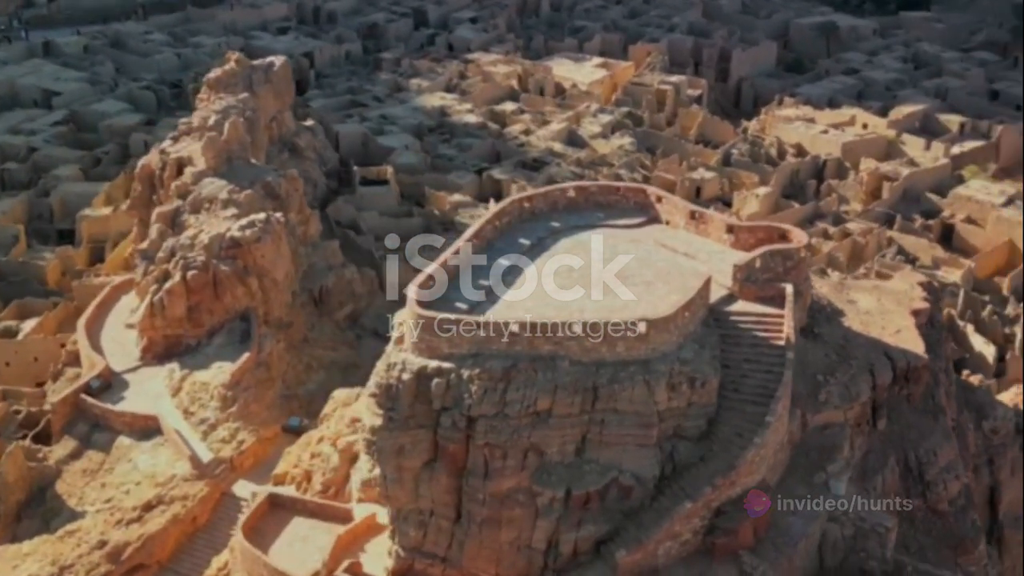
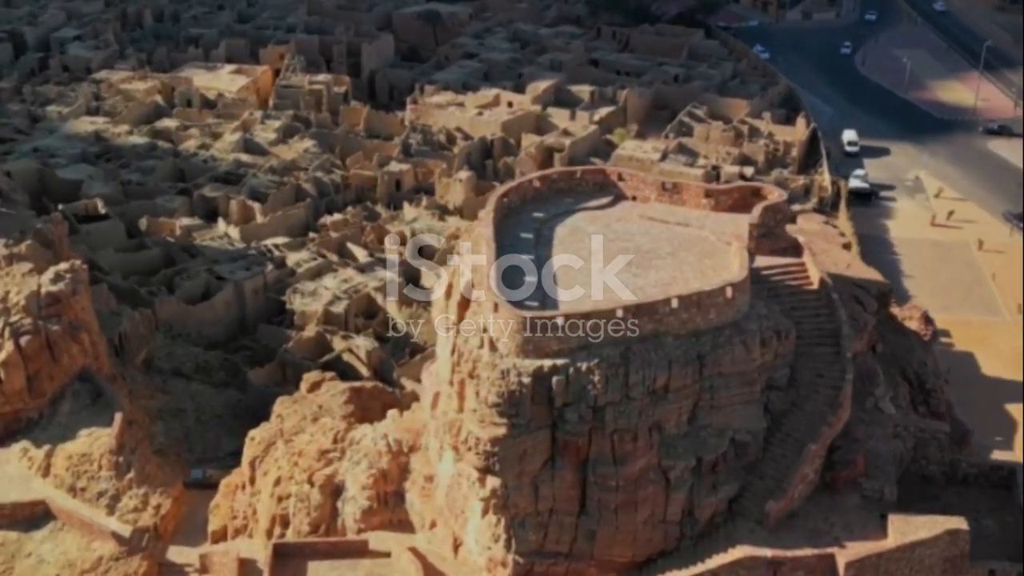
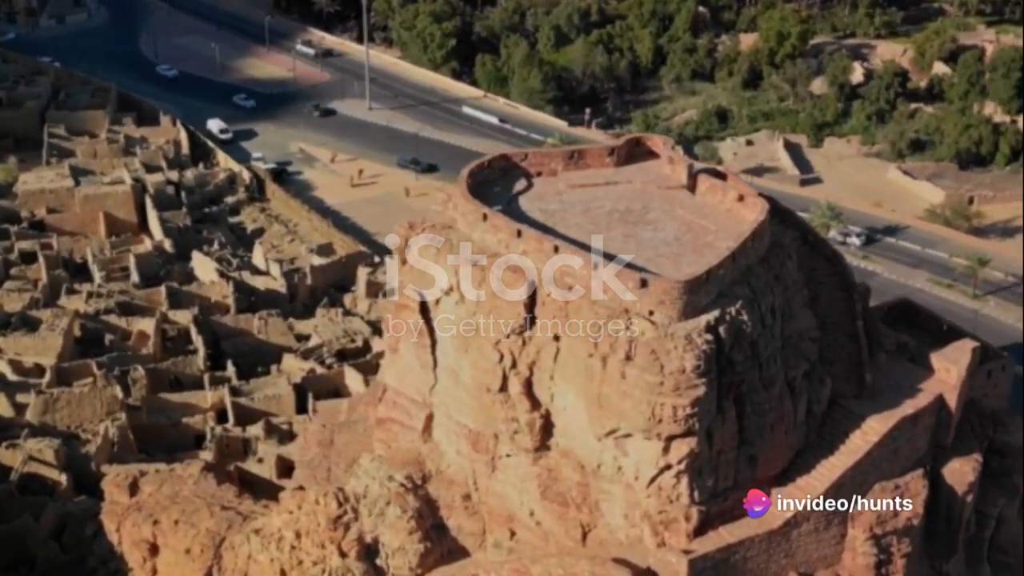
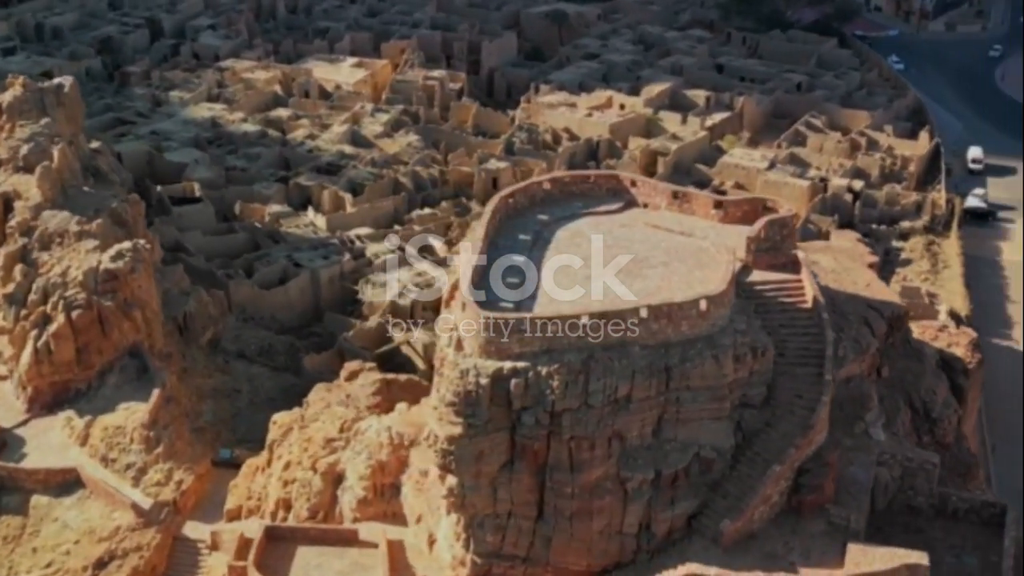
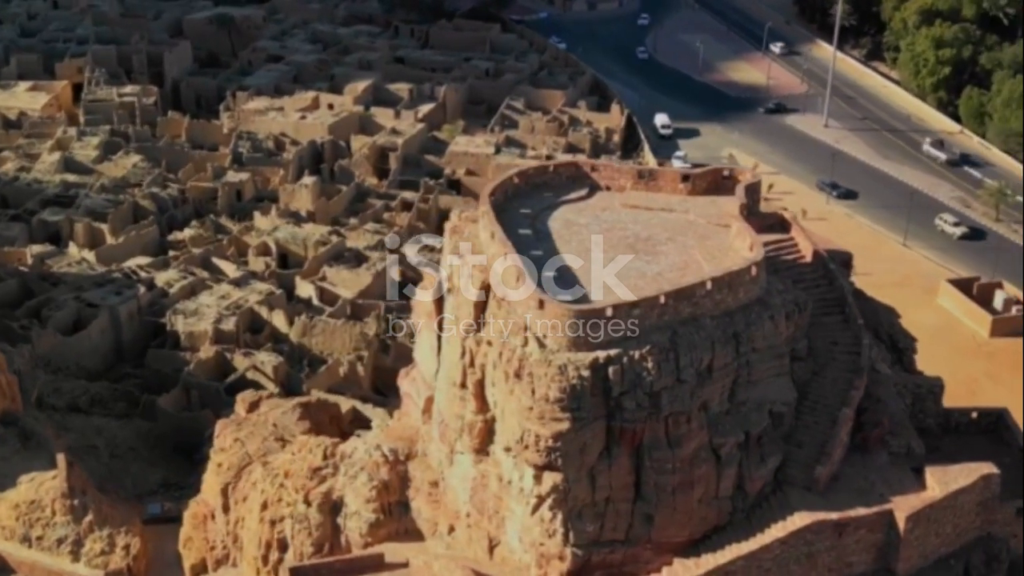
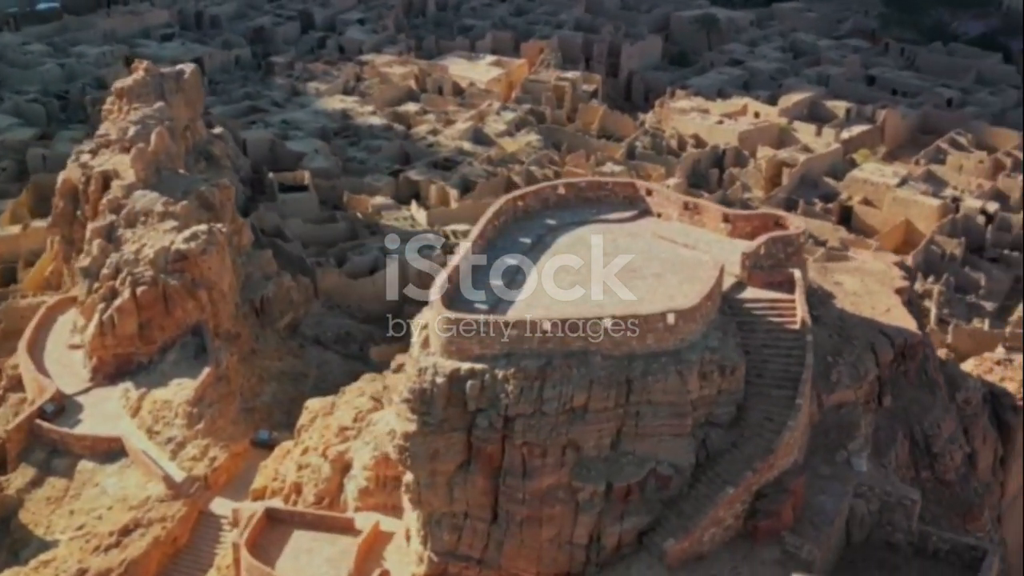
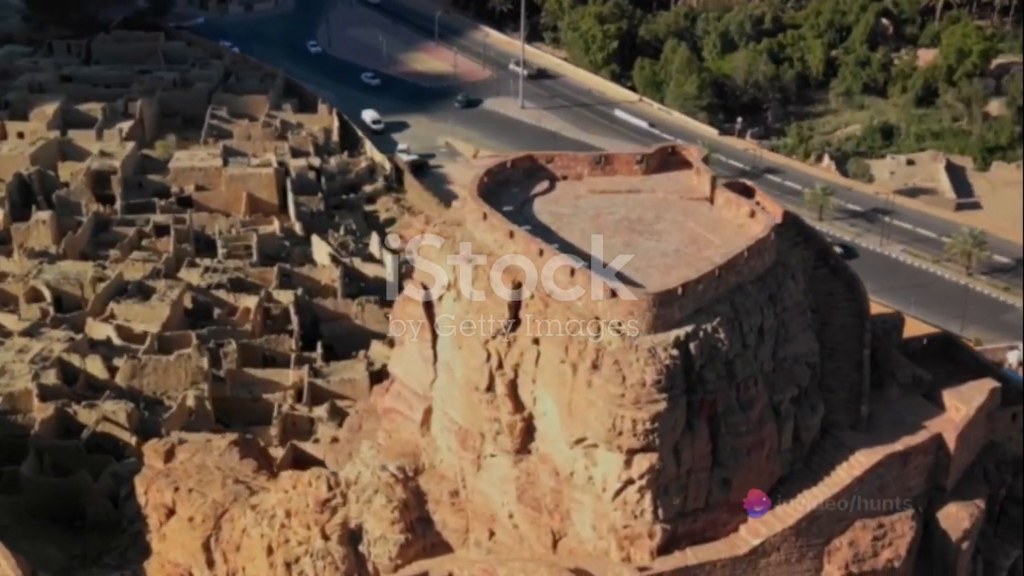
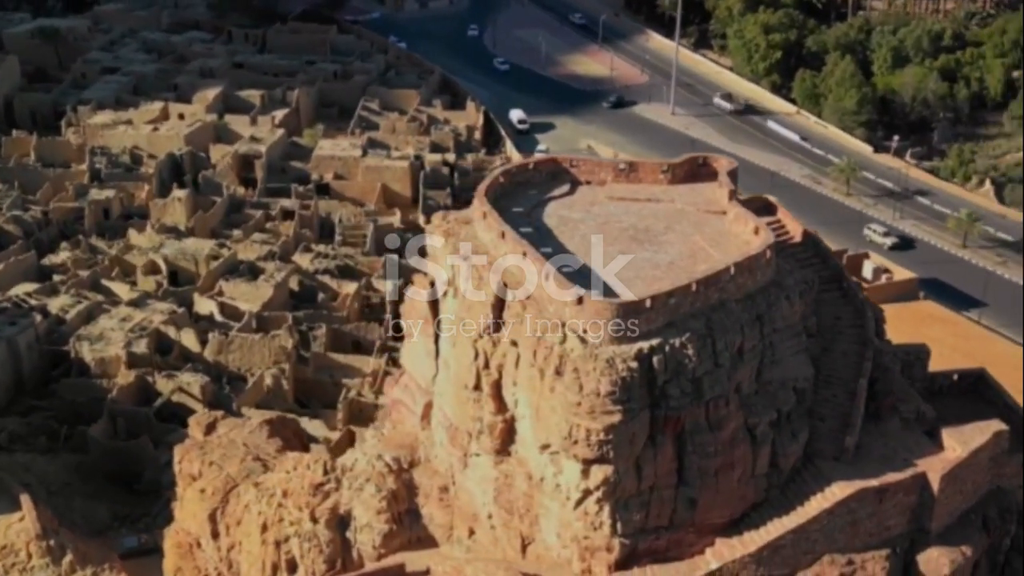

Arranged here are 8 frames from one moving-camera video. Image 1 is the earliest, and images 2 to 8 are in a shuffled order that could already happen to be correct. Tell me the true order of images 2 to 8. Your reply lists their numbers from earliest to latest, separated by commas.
6, 4, 2, 5, 8, 7, 3
